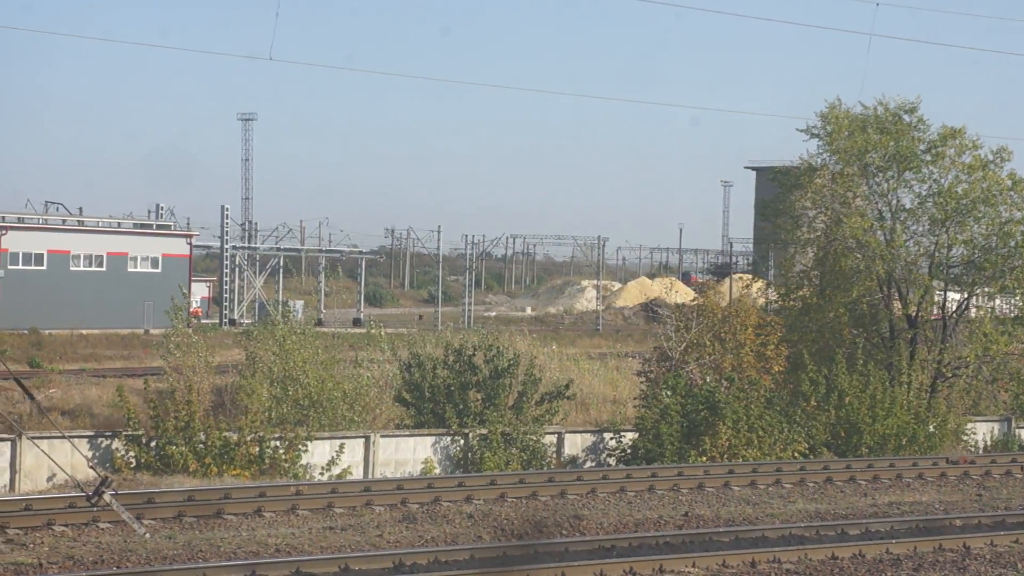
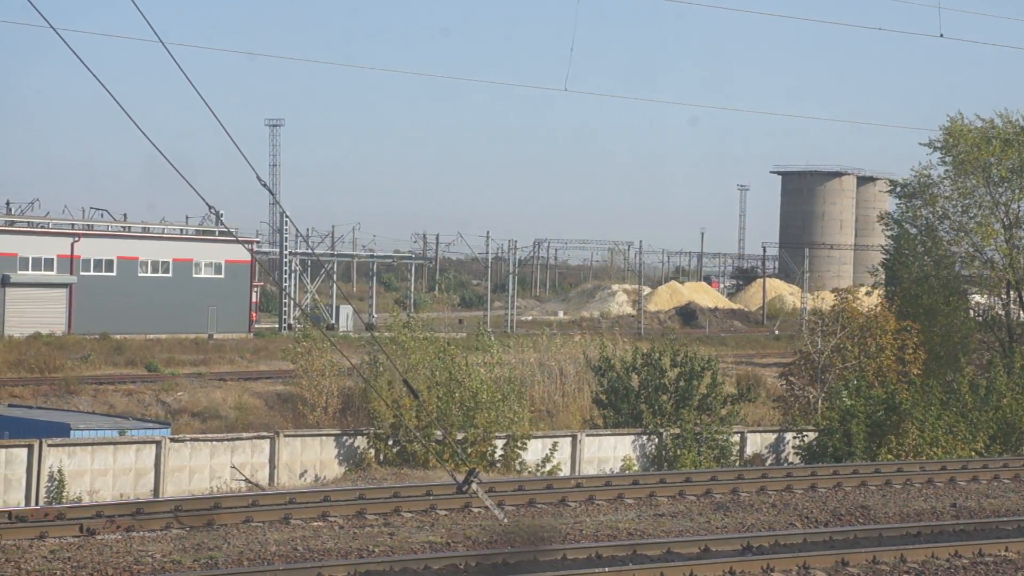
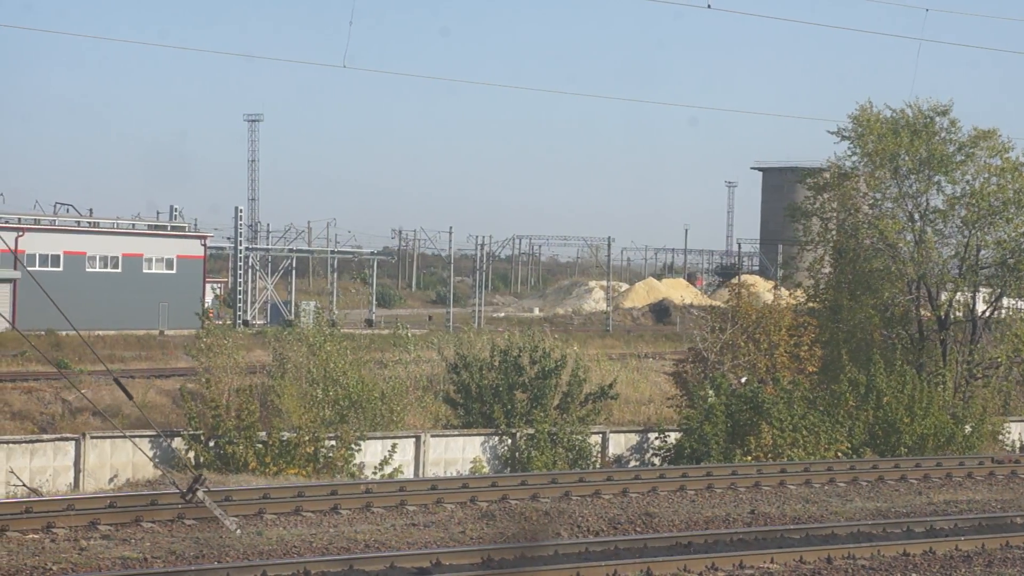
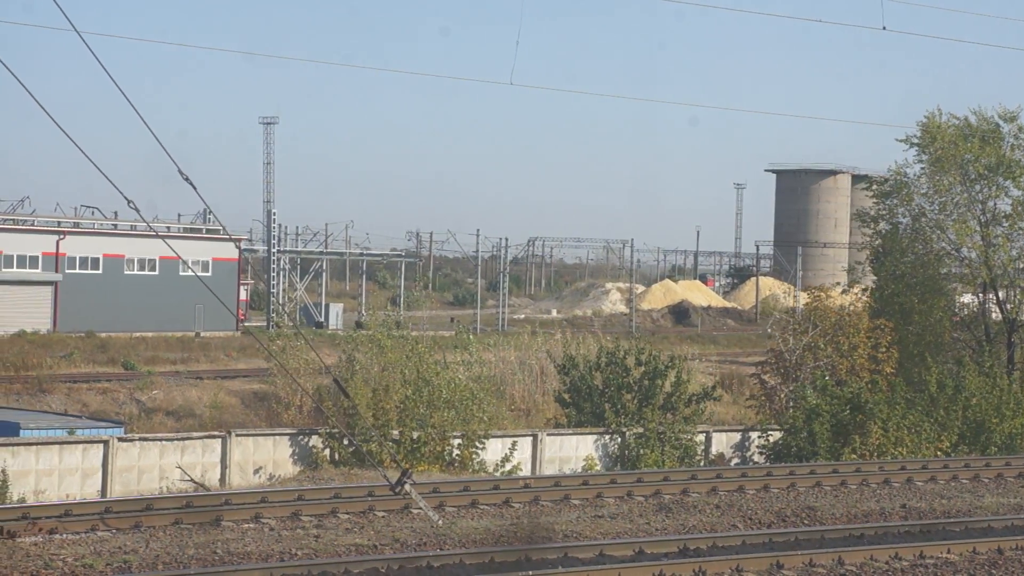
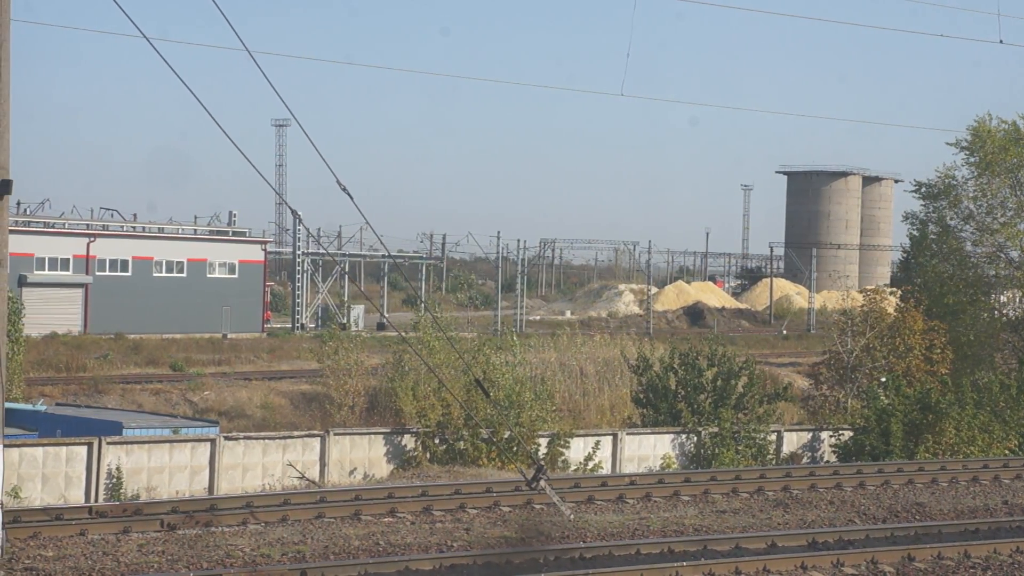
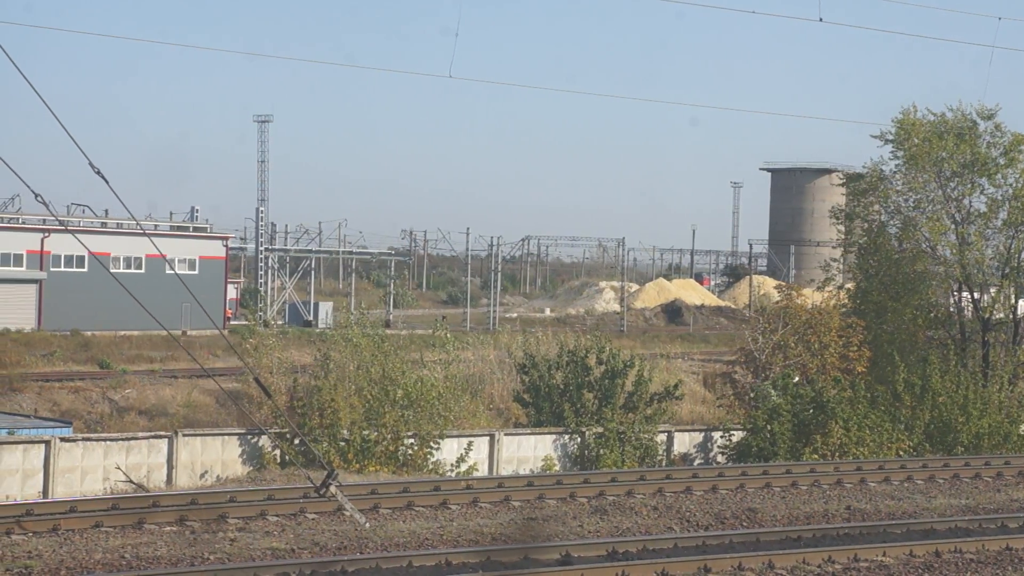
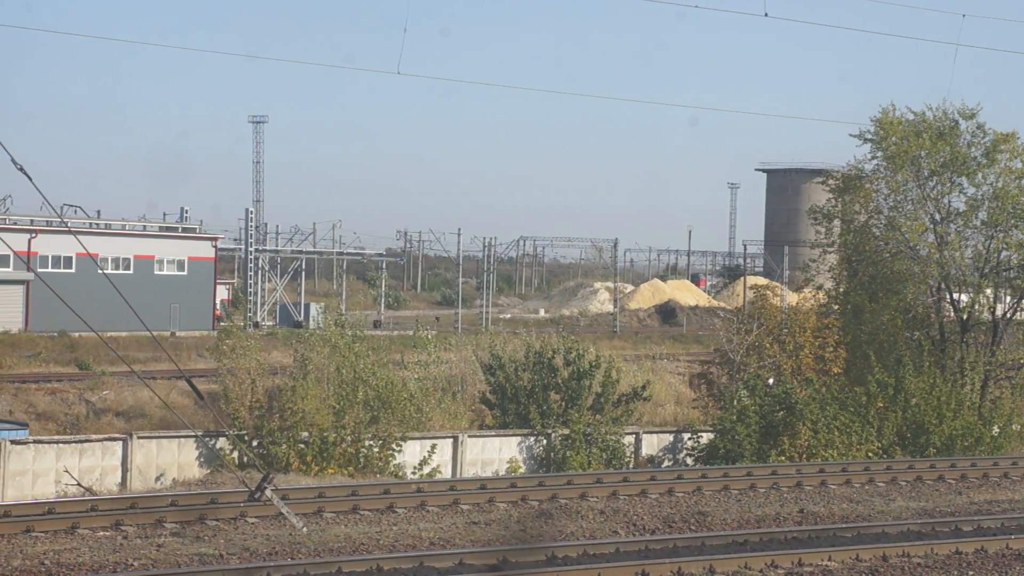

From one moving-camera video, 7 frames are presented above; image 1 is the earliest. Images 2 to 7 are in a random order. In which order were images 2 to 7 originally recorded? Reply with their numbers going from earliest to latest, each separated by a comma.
3, 7, 6, 4, 2, 5
